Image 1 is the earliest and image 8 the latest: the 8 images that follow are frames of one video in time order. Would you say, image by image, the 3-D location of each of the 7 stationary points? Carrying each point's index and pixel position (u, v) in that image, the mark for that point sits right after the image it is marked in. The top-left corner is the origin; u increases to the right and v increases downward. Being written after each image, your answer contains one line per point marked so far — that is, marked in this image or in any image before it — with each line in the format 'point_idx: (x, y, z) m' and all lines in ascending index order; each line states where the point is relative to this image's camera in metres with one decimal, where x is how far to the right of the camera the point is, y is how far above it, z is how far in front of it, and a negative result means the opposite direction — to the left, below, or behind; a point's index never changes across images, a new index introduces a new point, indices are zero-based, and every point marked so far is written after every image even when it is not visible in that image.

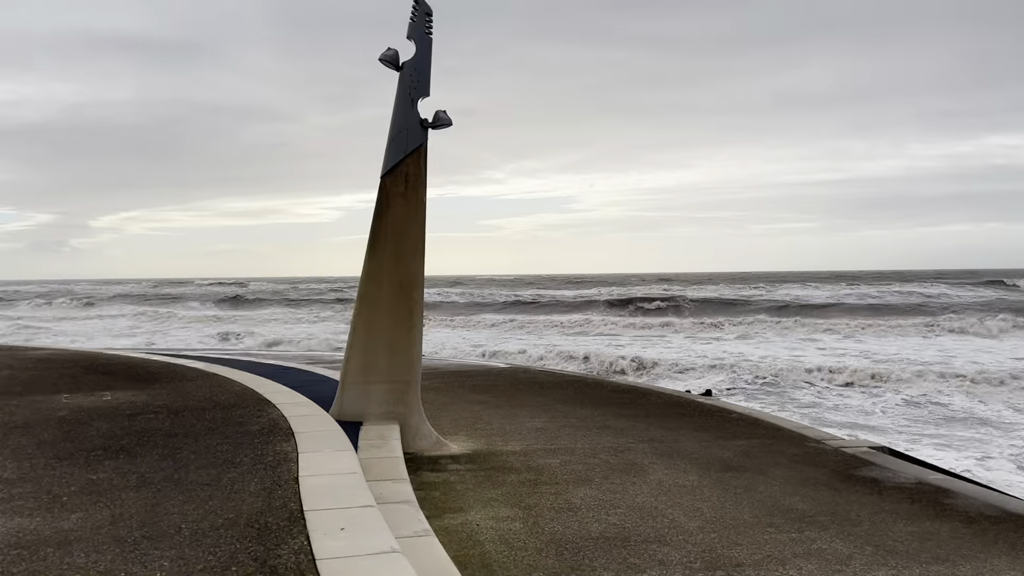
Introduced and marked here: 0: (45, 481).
0: (-1.9, -0.8, +3.5) m
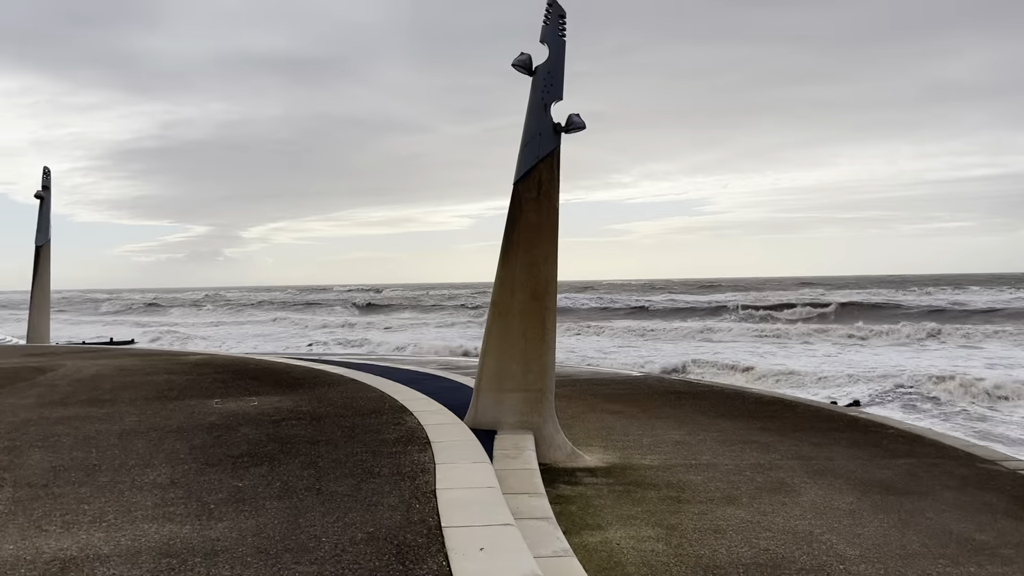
0: (-1.4, -0.9, +3.6) m
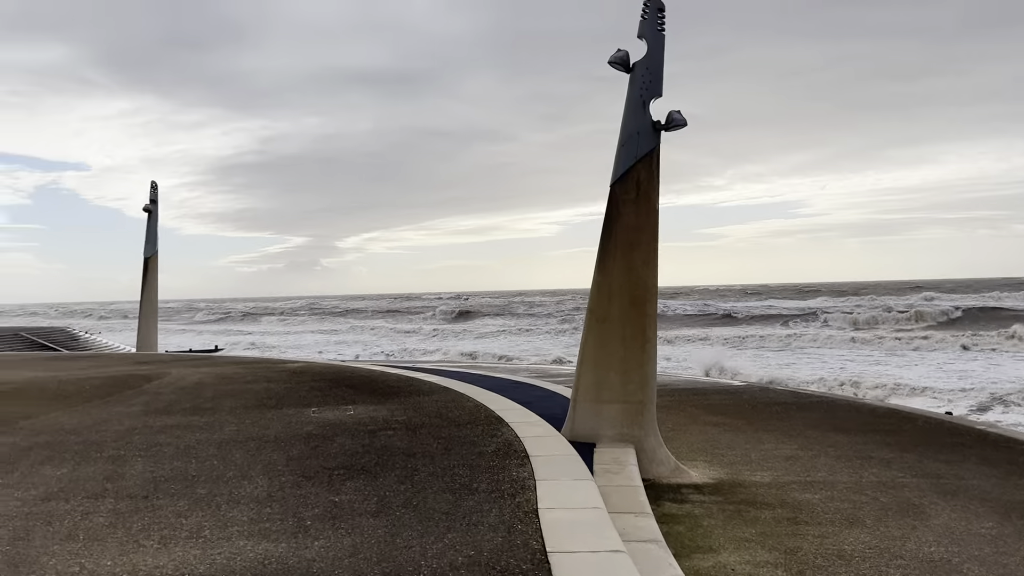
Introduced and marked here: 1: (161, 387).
0: (-0.9, -0.9, +3.5) m
1: (-3.4, -1.0, +8.1) m
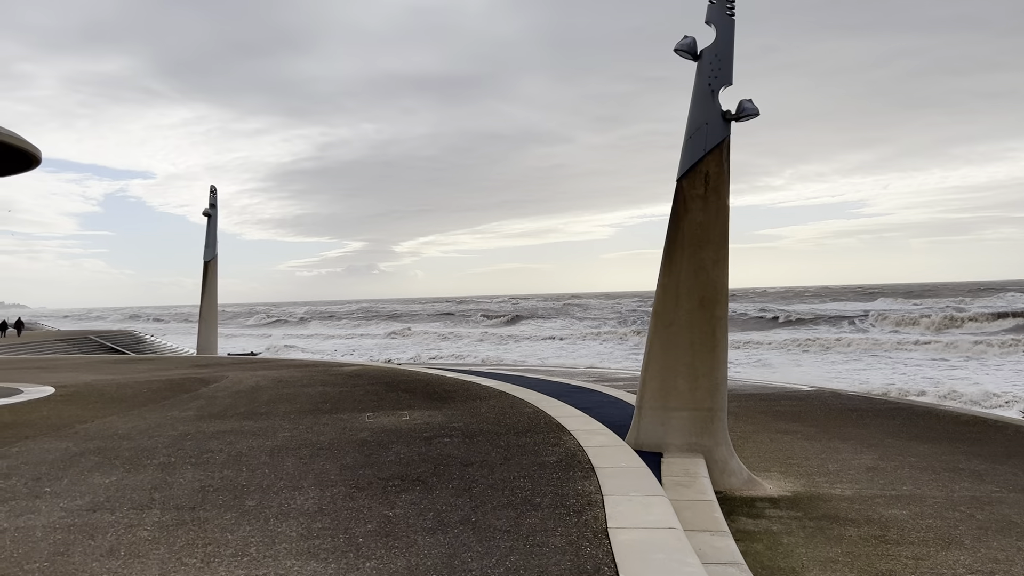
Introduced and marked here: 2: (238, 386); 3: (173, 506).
0: (-0.7, -0.9, +3.2) m
1: (-2.9, -1.0, +8.0) m
2: (-2.8, -1.0, +8.5) m
3: (-1.4, -0.9, +3.5) m
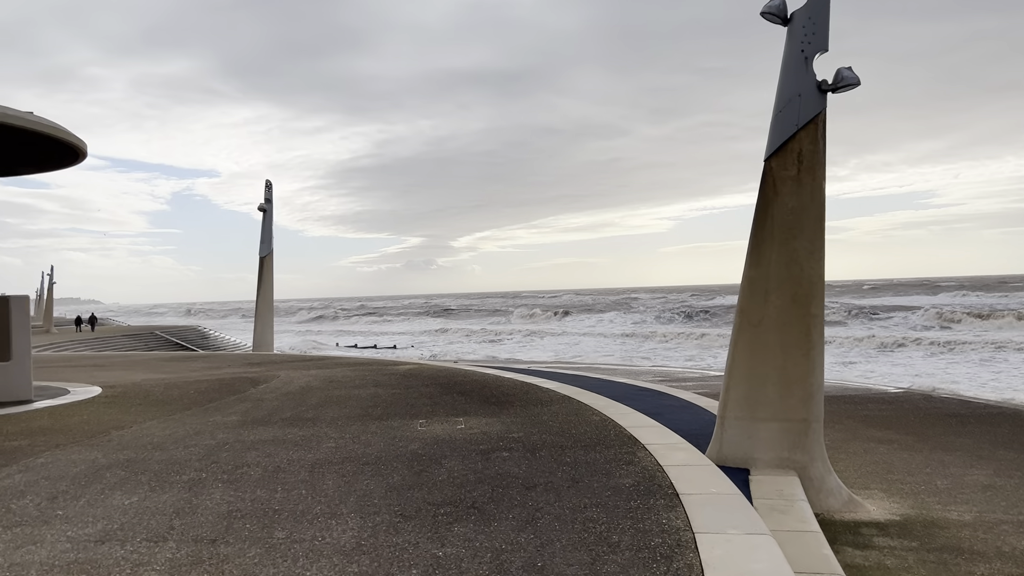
0: (-0.4, -0.9, +2.7) m
1: (-2.3, -1.0, +7.6) m
2: (-2.2, -1.0, +8.1) m
3: (-1.2, -0.9, +3.0) m
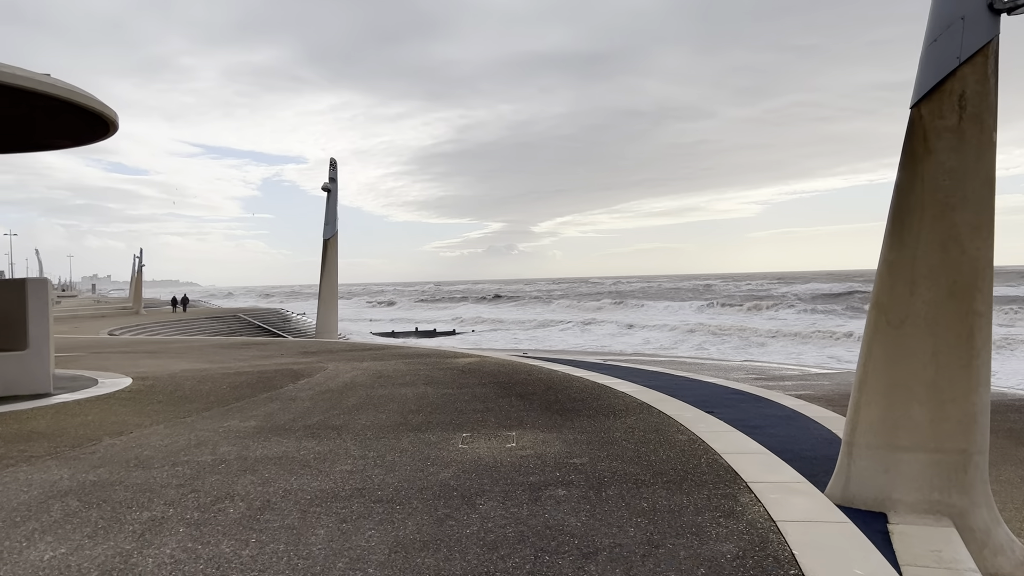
0: (-0.3, -0.9, +1.7) m
1: (-1.7, -0.8, +6.8) m
2: (-1.6, -0.8, +7.2) m
3: (-1.1, -0.9, +2.1) m
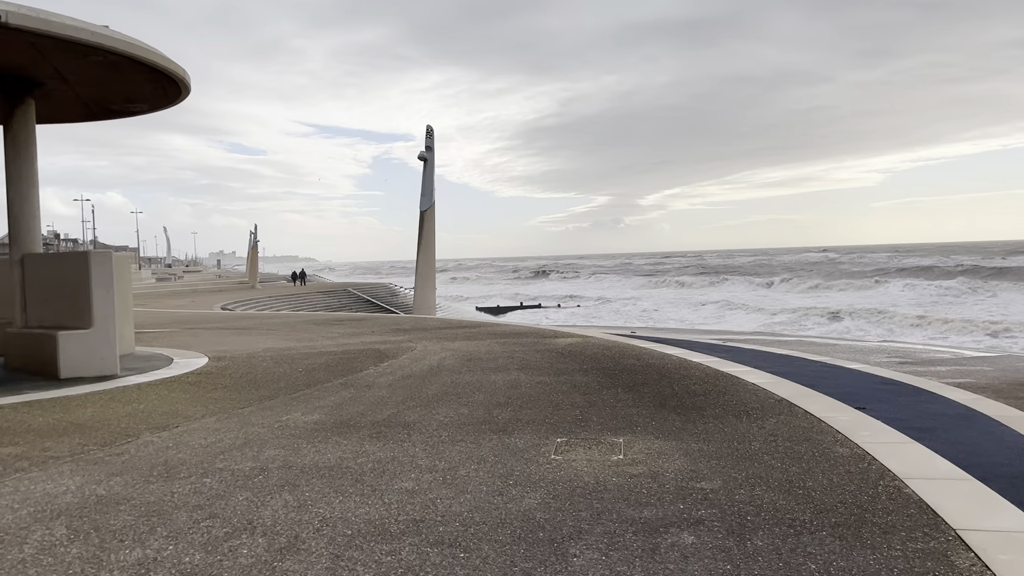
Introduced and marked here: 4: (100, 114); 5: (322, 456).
0: (-0.2, -0.8, +0.9) m
1: (-1.0, -0.6, +6.1) m
2: (-0.8, -0.6, +6.5) m
3: (-0.9, -0.8, +1.3) m
4: (-3.9, +1.7, +7.9) m
5: (-0.8, -0.7, +3.6) m
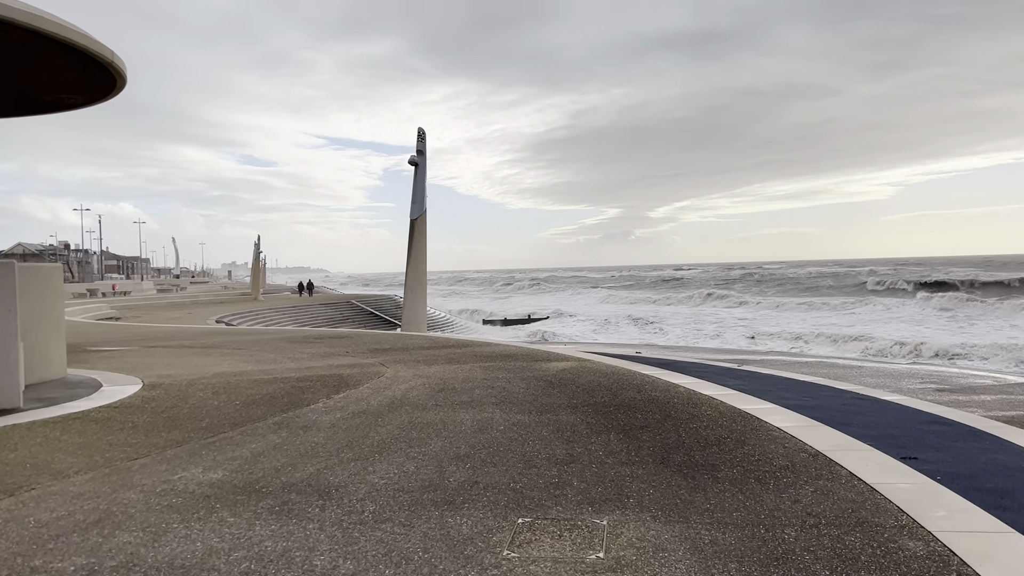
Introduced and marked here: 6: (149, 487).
0: (-0.4, -0.8, -0.1) m
1: (-1.1, -0.7, +5.1) m
2: (-0.9, -0.7, +5.5) m
3: (-1.1, -0.8, +0.3) m
4: (-4.0, +1.5, +7.0) m
5: (-1.0, -0.8, +2.6) m
6: (-1.4, -0.8, +3.3) m
